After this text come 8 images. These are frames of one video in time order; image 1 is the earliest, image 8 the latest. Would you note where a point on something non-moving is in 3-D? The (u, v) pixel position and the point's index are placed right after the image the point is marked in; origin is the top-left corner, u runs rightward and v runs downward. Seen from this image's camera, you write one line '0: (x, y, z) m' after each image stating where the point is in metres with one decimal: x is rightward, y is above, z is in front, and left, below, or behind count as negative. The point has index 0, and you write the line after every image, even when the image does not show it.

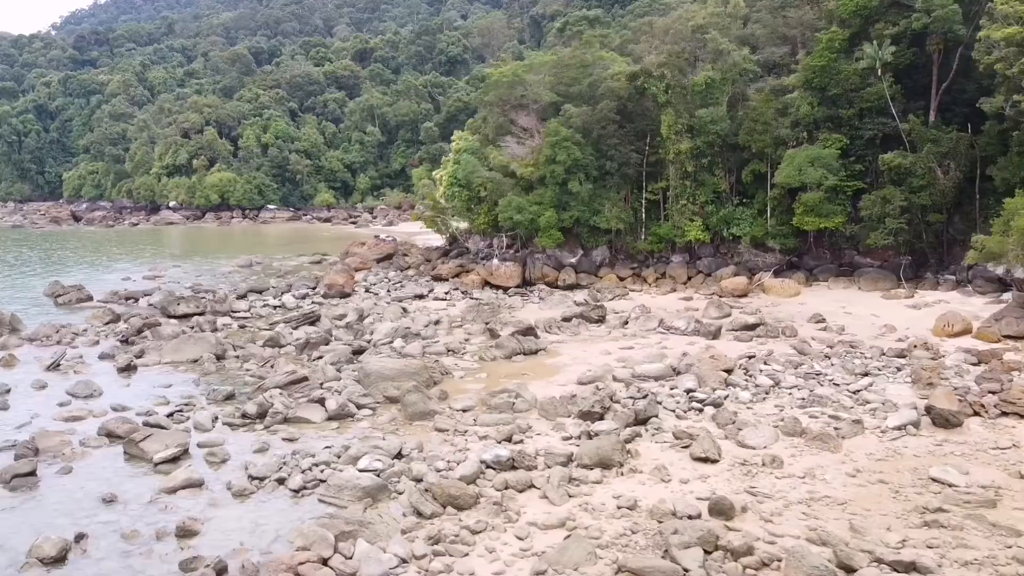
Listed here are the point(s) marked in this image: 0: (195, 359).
0: (-7.4, -1.6, +18.8) m
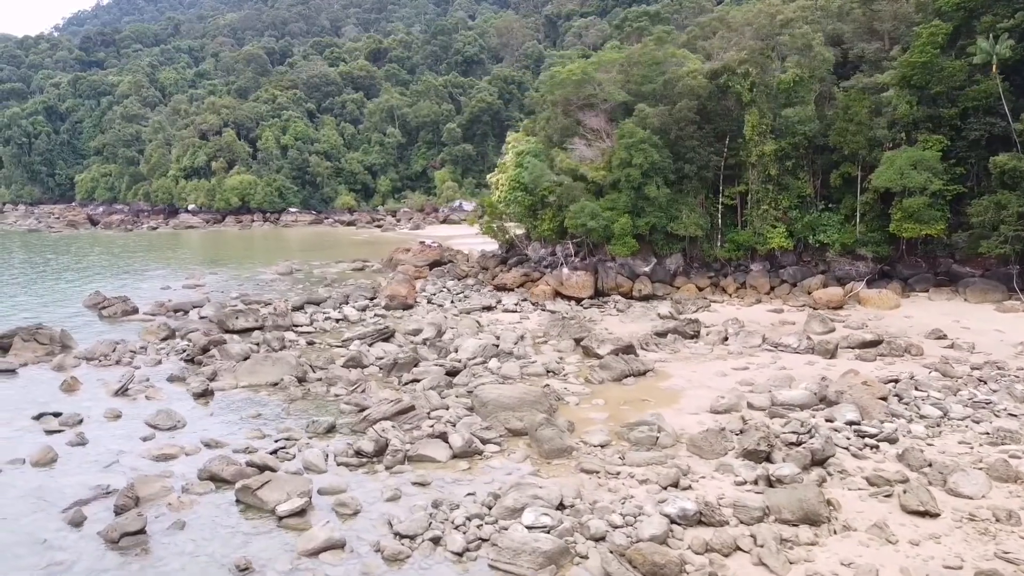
0: (-5.0, -2.0, +17.1) m
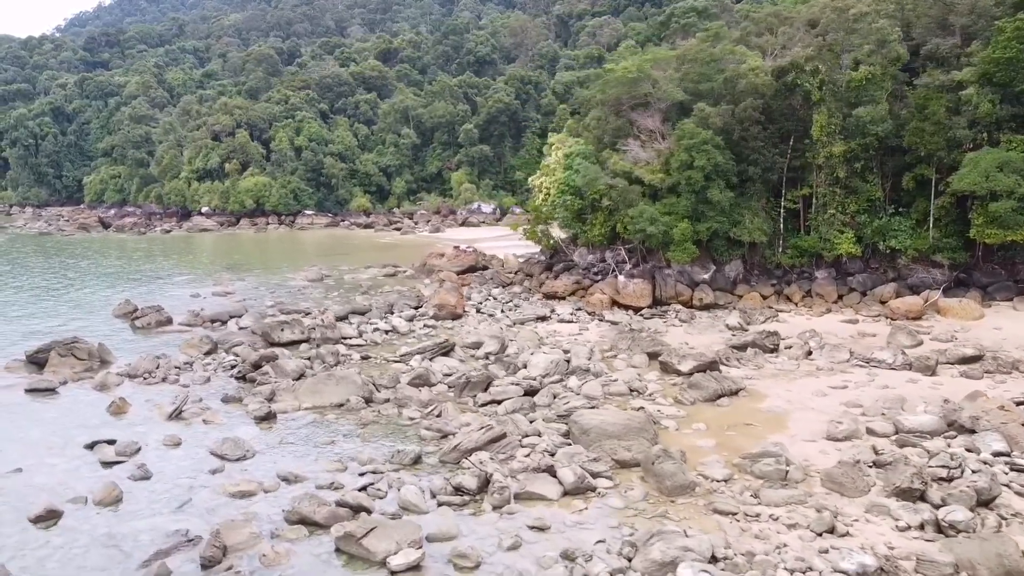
0: (-3.4, -2.3, +15.8) m
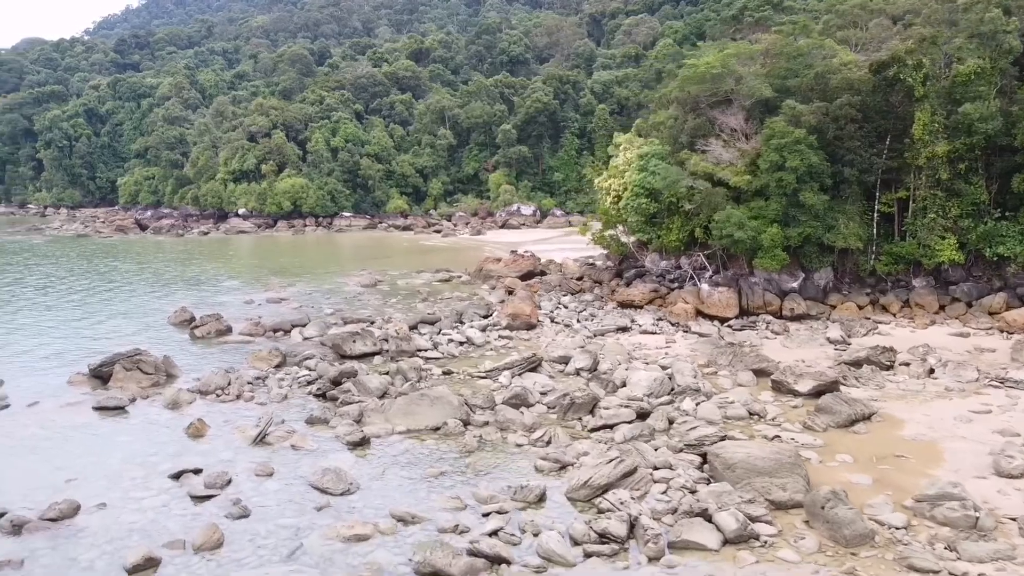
0: (-1.4, -2.5, +14.5) m
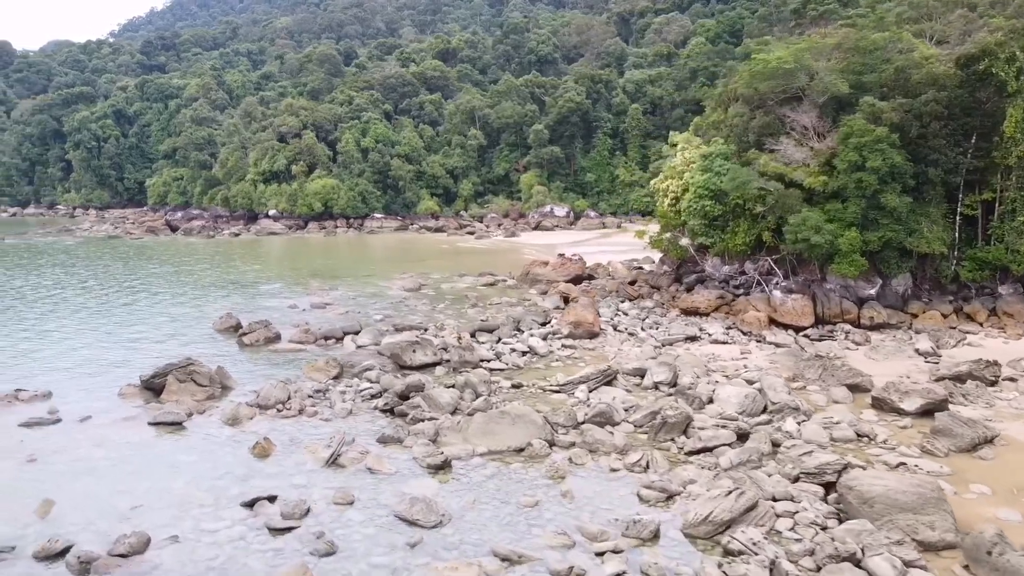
0: (+0.1, -2.7, +13.4) m
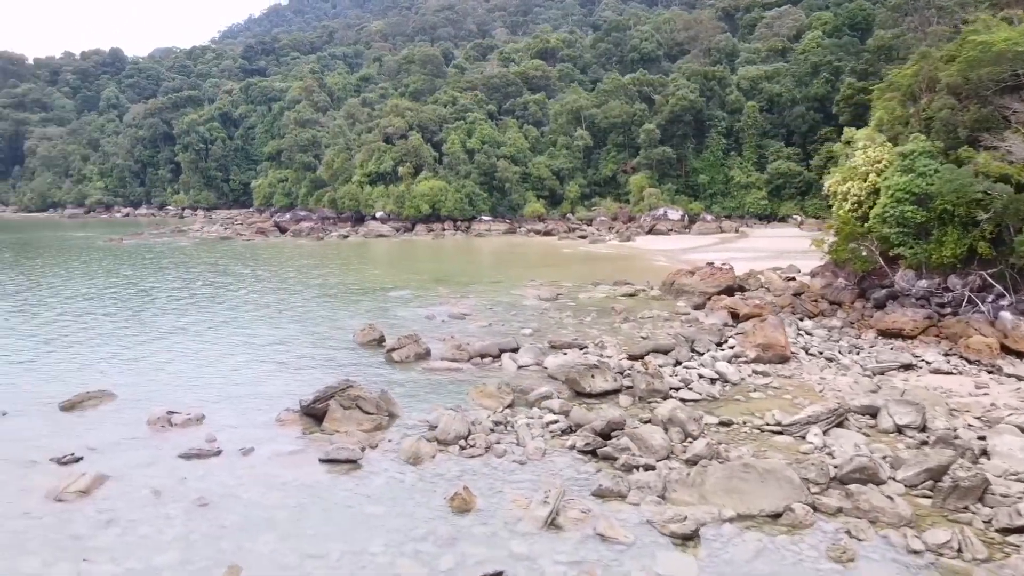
0: (+3.6, -3.0, +10.9) m
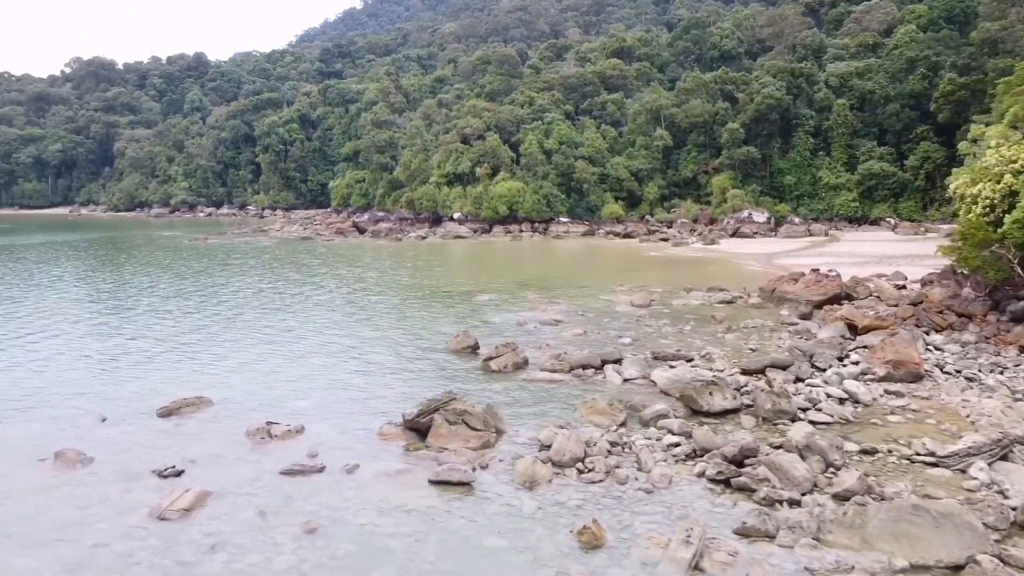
0: (+5.2, -3.2, +9.4) m
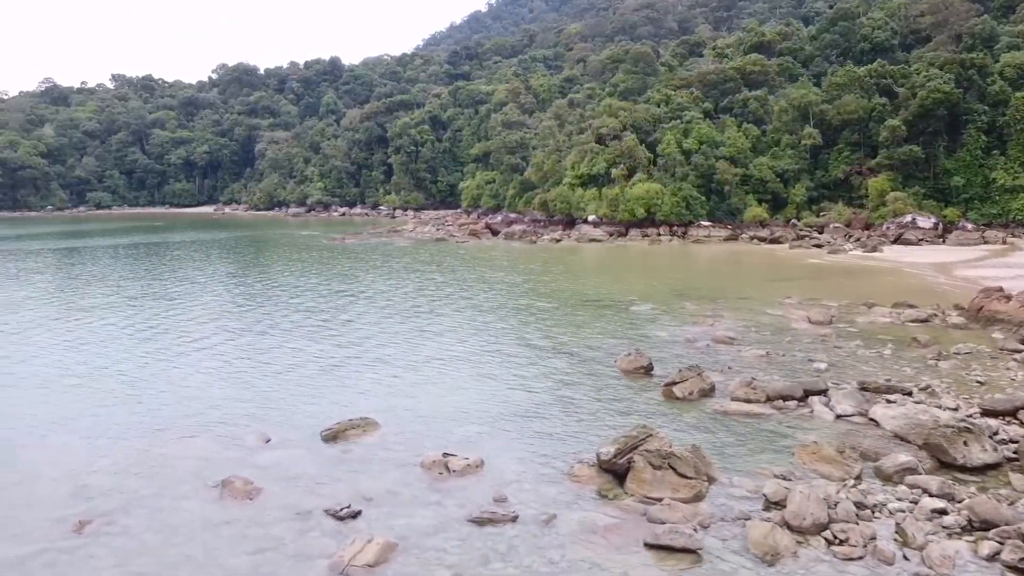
0: (+7.7, -3.7, +6.5) m
